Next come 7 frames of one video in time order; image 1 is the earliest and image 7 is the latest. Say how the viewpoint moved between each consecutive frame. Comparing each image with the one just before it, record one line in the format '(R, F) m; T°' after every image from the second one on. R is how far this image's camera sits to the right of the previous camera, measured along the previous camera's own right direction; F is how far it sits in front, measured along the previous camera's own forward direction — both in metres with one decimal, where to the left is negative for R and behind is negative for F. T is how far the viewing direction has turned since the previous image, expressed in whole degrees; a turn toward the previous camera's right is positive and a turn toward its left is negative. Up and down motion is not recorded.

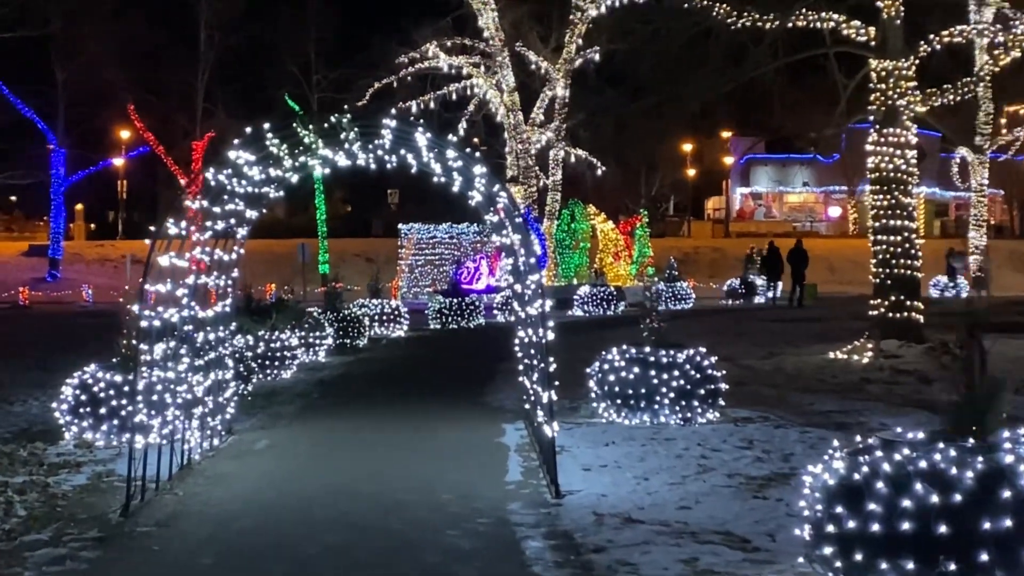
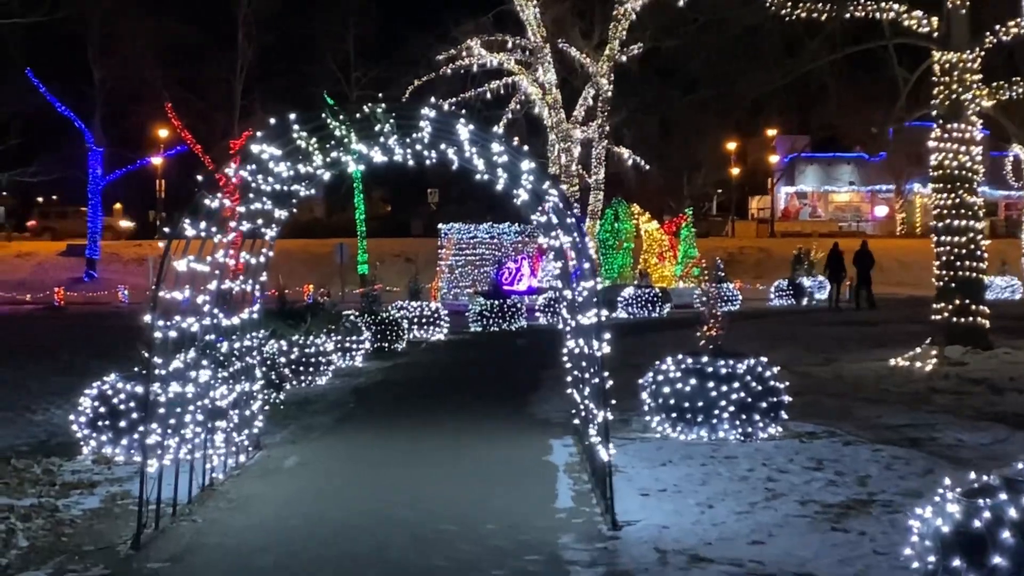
(-0.1, +0.8) m; -2°
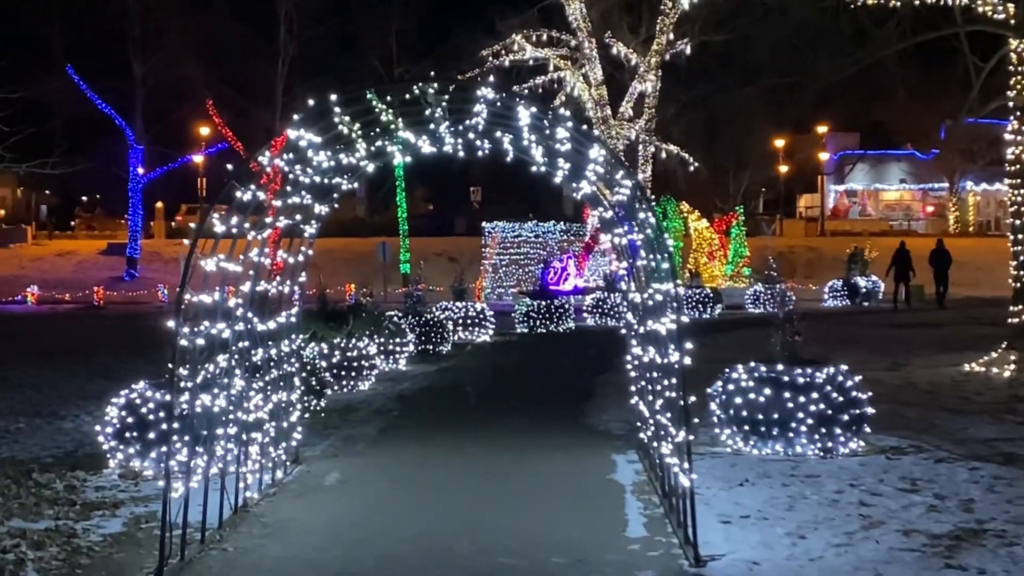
(-0.1, +0.9) m; -2°
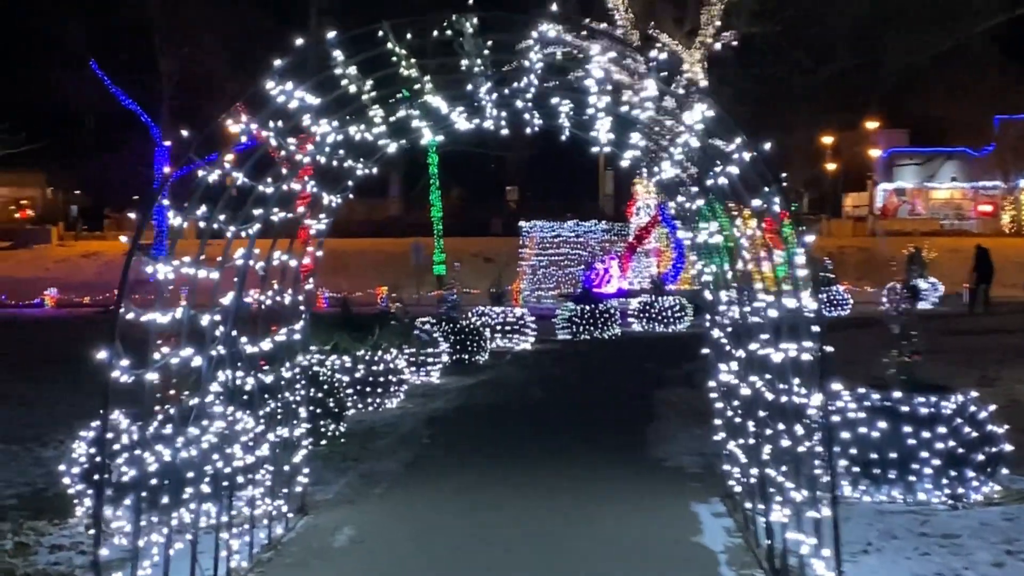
(-0.1, +1.9) m; -1°
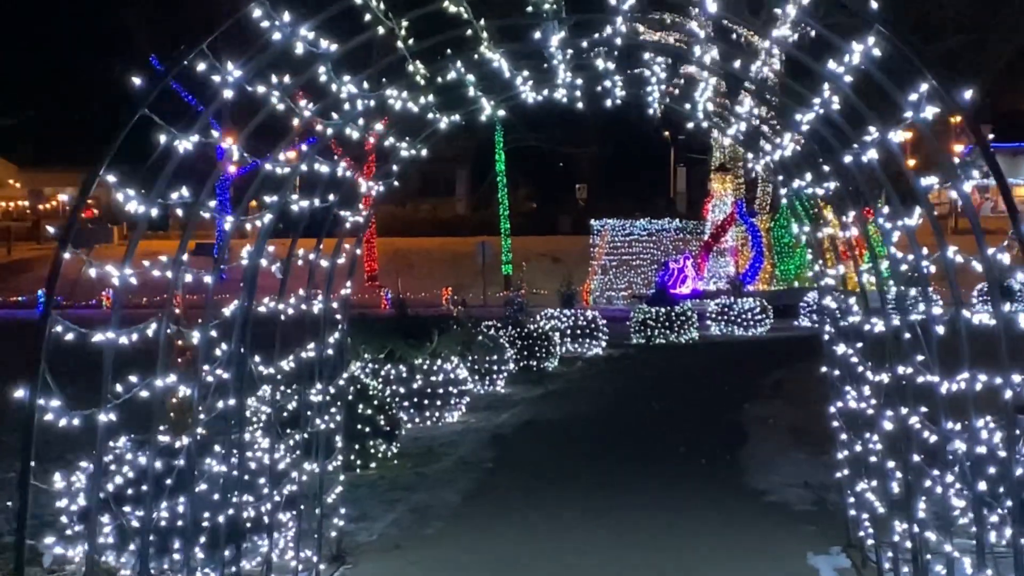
(0.0, +1.3) m; -3°
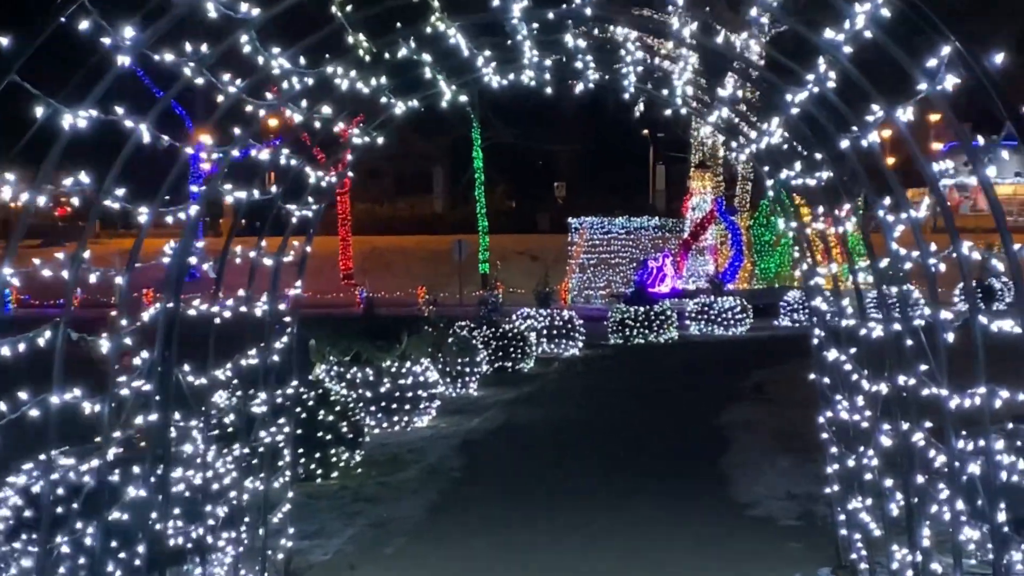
(+0.1, +0.5) m; +1°
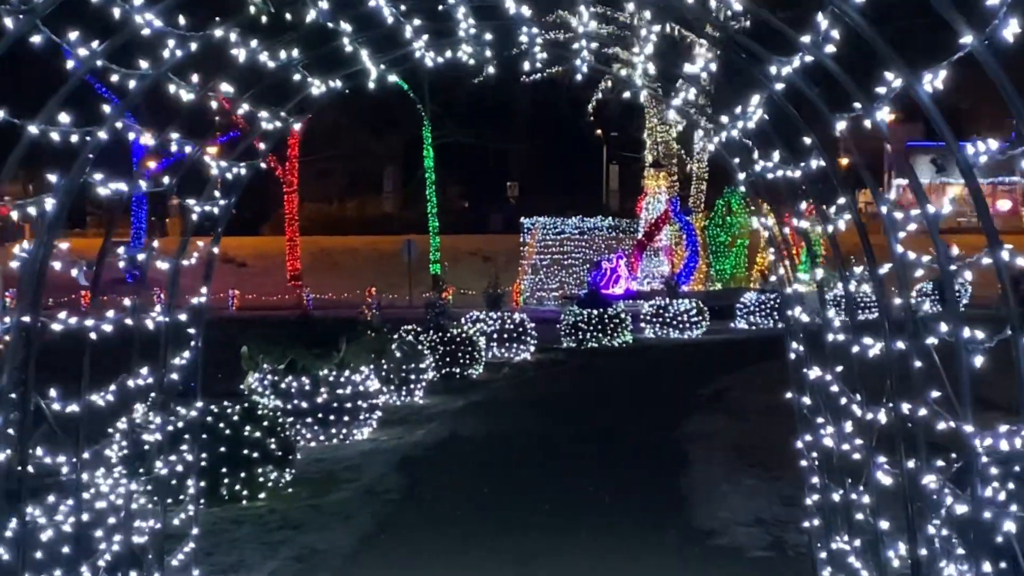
(+0.1, +0.7) m; +2°
